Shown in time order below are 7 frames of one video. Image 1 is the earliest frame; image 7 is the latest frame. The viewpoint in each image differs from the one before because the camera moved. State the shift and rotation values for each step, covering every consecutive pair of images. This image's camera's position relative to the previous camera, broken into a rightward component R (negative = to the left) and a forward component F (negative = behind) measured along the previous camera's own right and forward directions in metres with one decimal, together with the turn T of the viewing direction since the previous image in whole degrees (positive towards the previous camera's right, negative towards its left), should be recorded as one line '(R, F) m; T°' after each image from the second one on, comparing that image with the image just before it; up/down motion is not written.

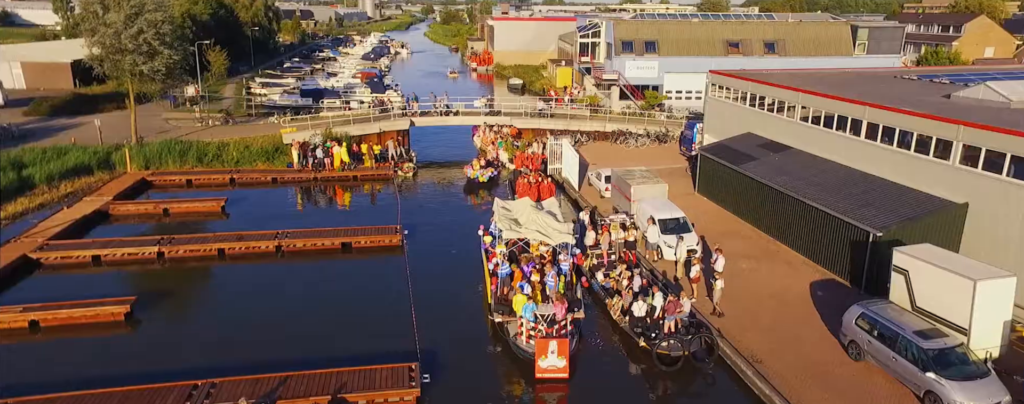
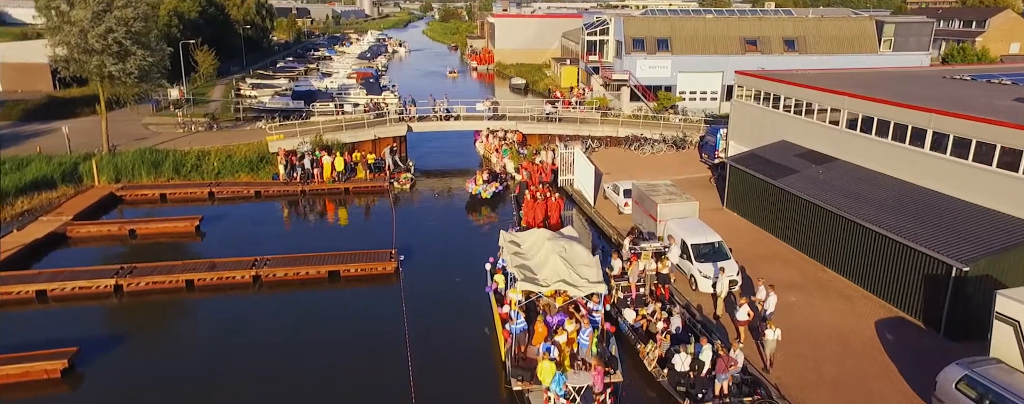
(-0.3, +2.9) m; 0°
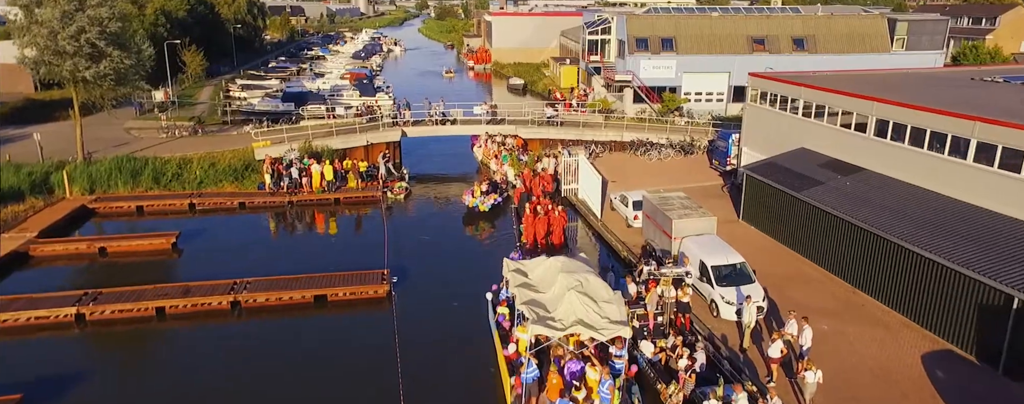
(-0.2, +1.8) m; 0°
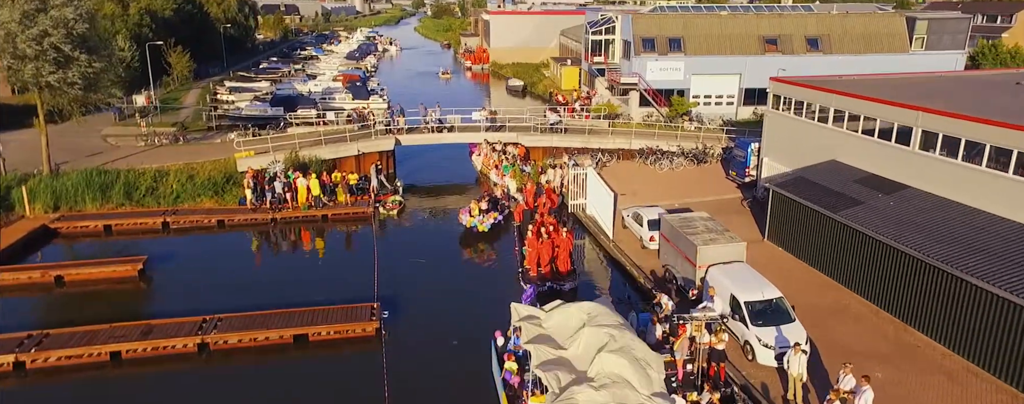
(-0.2, +2.2) m; 0°
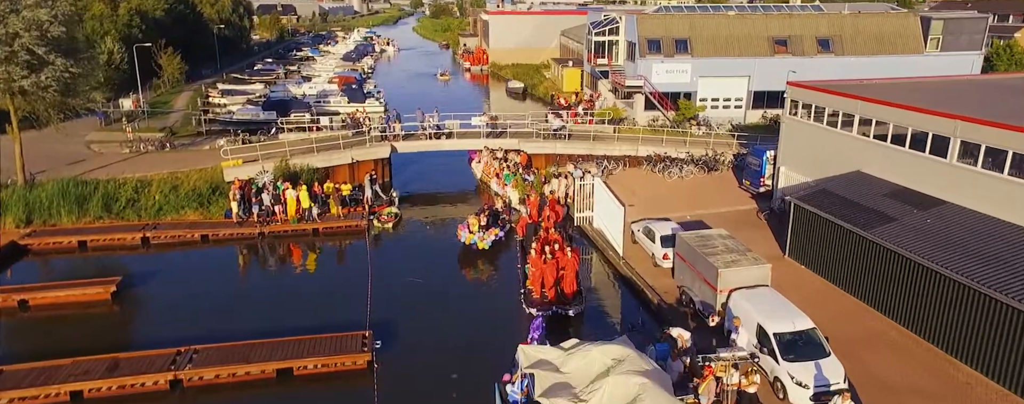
(-0.1, +1.5) m; 0°
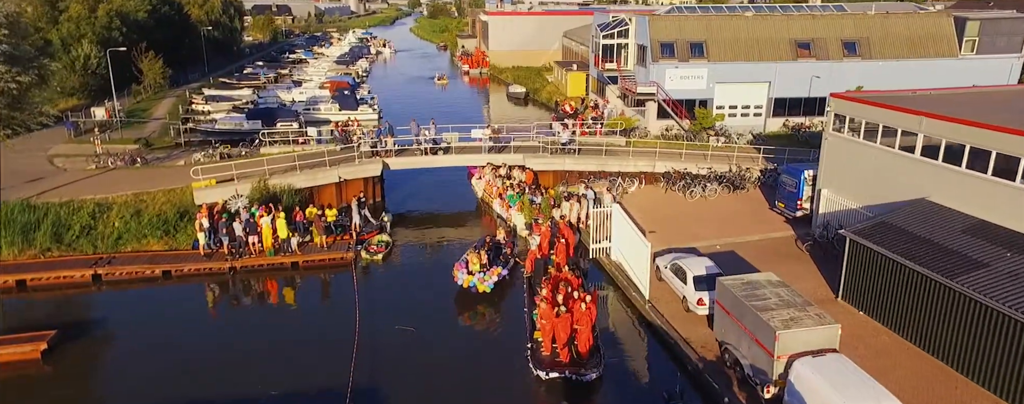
(-0.2, +3.0) m; 0°
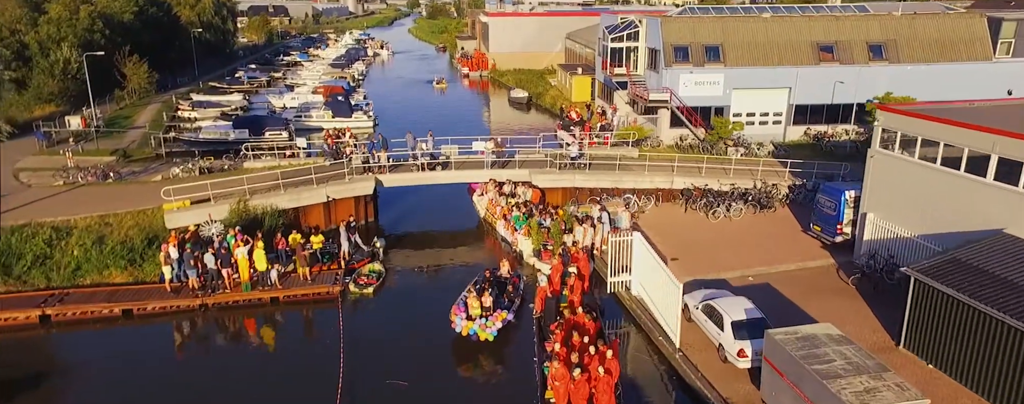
(-0.2, +2.5) m; 0°
